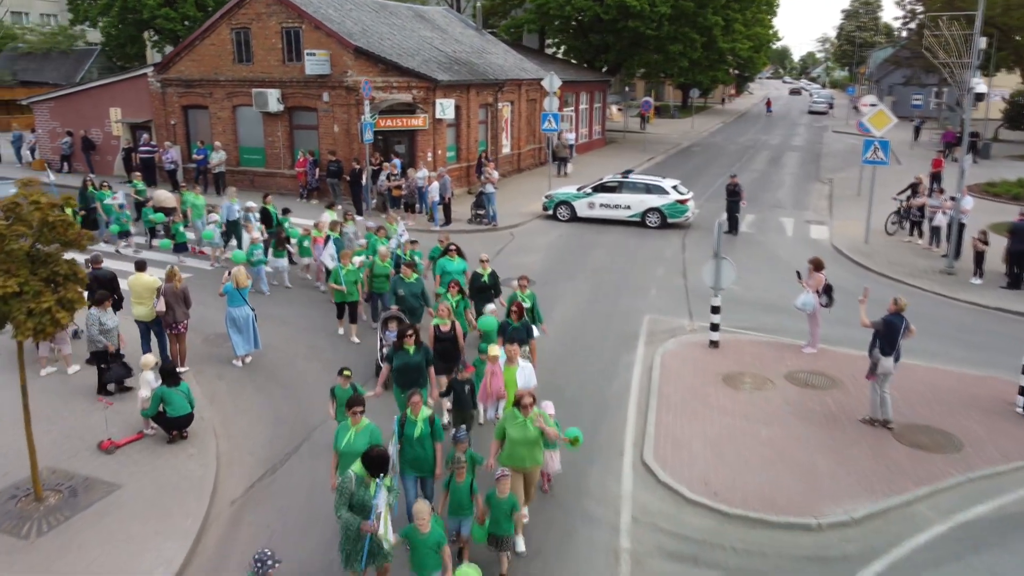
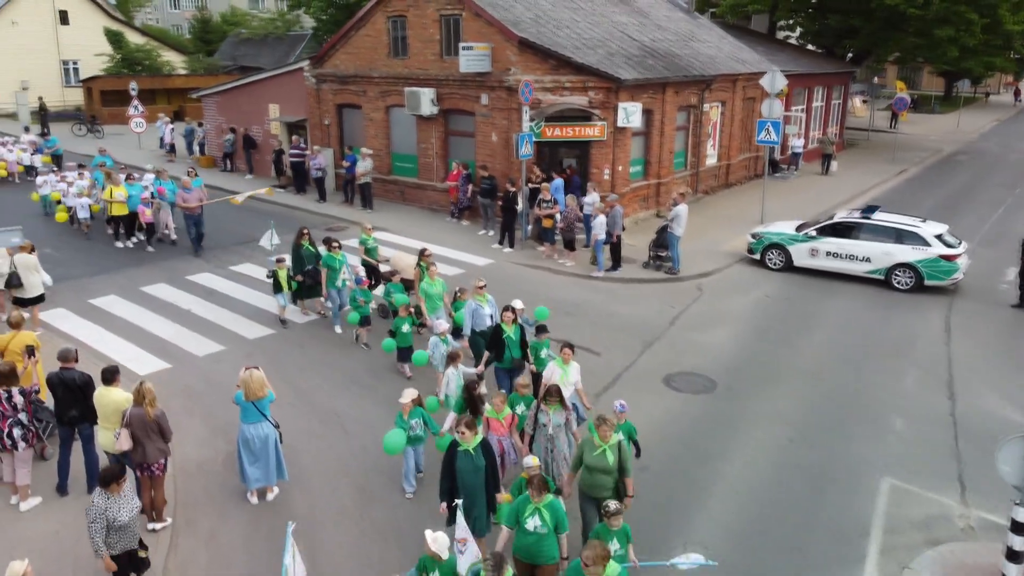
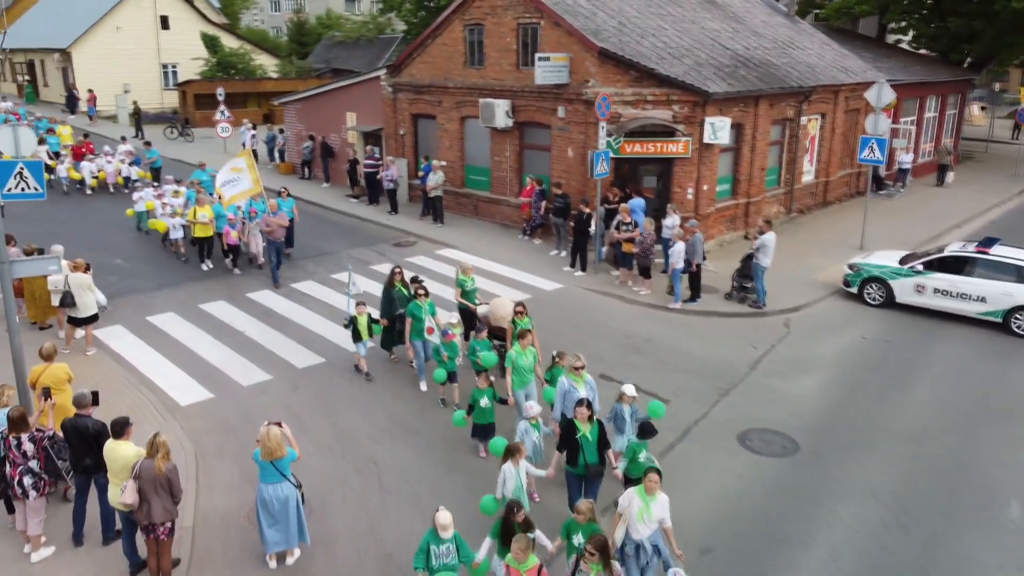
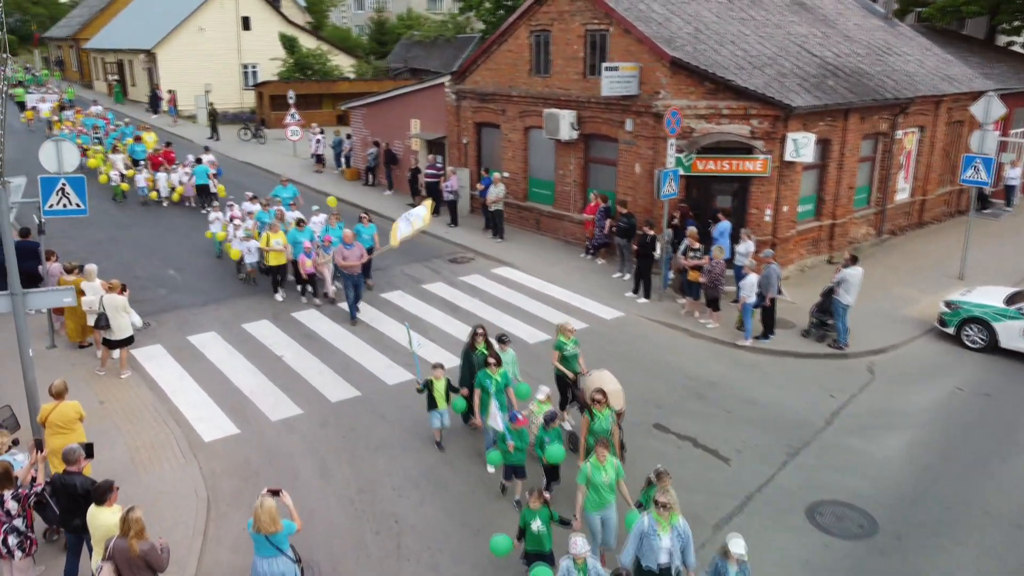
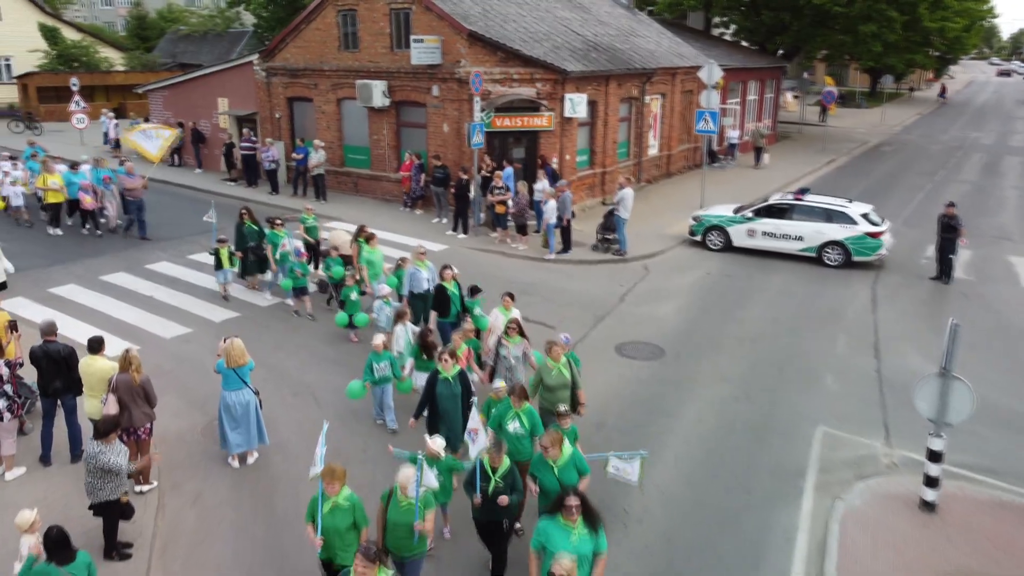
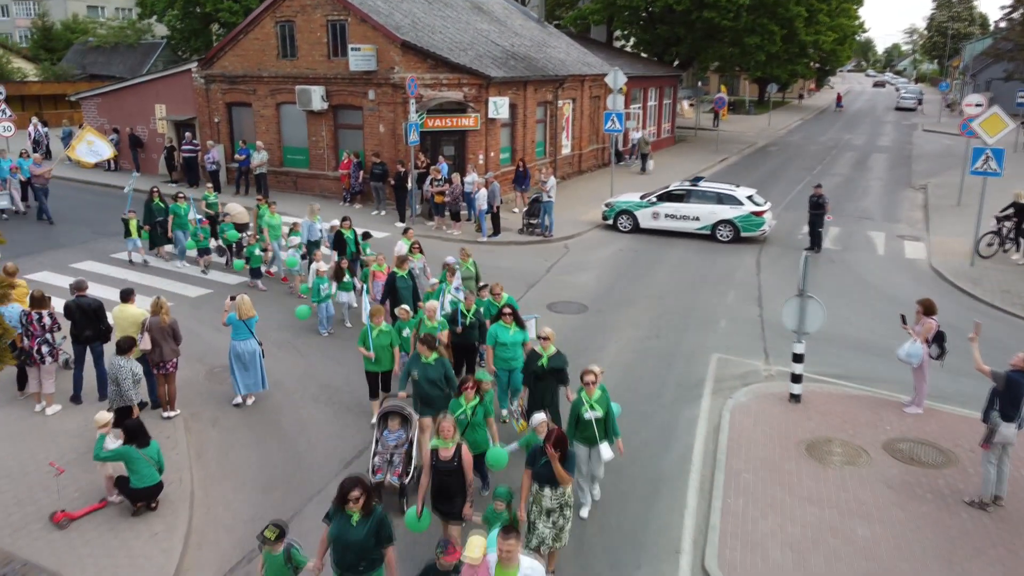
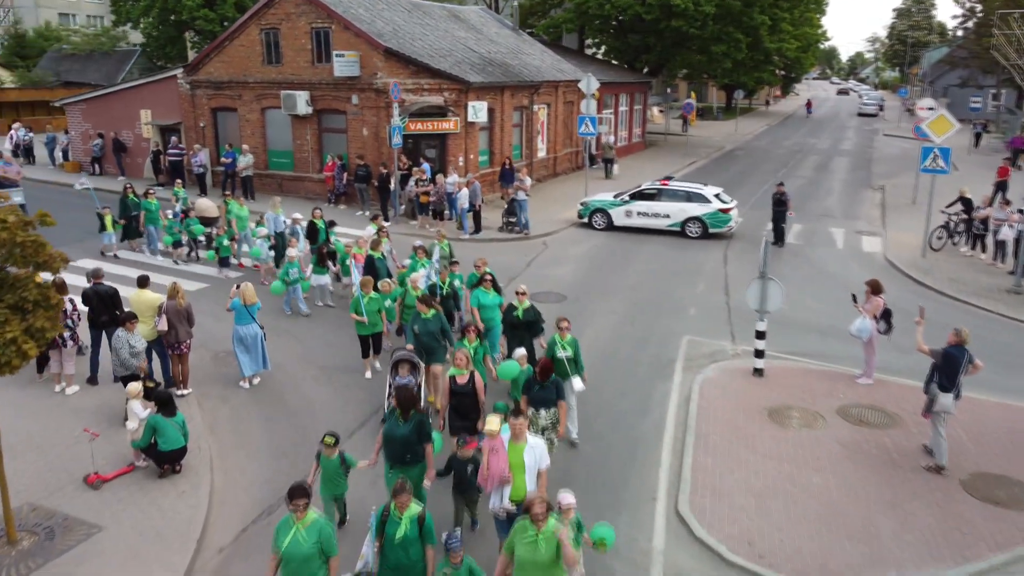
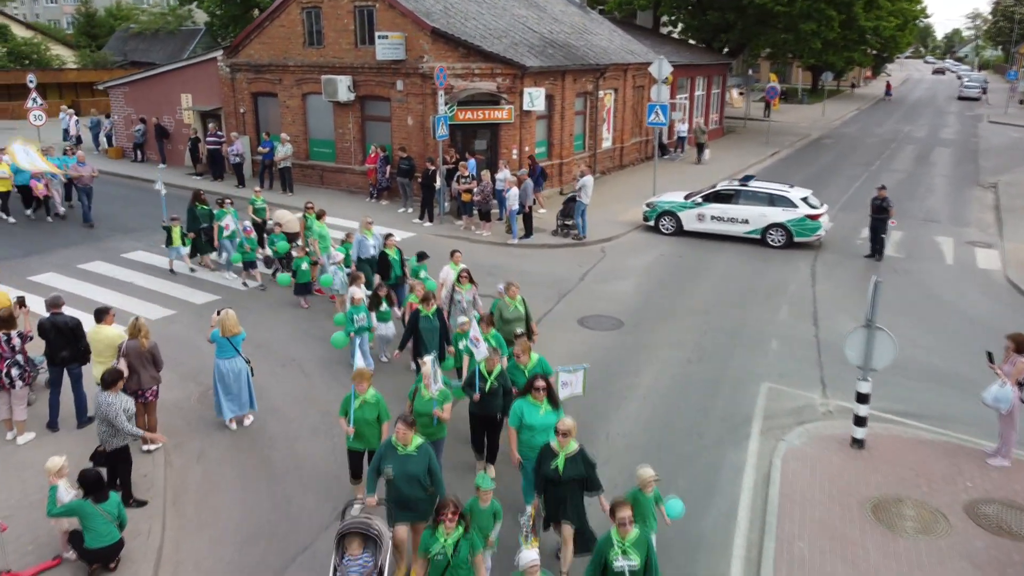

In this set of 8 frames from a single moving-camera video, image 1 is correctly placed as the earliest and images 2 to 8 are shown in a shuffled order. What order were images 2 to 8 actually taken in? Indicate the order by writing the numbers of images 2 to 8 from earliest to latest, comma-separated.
7, 6, 8, 5, 2, 3, 4
